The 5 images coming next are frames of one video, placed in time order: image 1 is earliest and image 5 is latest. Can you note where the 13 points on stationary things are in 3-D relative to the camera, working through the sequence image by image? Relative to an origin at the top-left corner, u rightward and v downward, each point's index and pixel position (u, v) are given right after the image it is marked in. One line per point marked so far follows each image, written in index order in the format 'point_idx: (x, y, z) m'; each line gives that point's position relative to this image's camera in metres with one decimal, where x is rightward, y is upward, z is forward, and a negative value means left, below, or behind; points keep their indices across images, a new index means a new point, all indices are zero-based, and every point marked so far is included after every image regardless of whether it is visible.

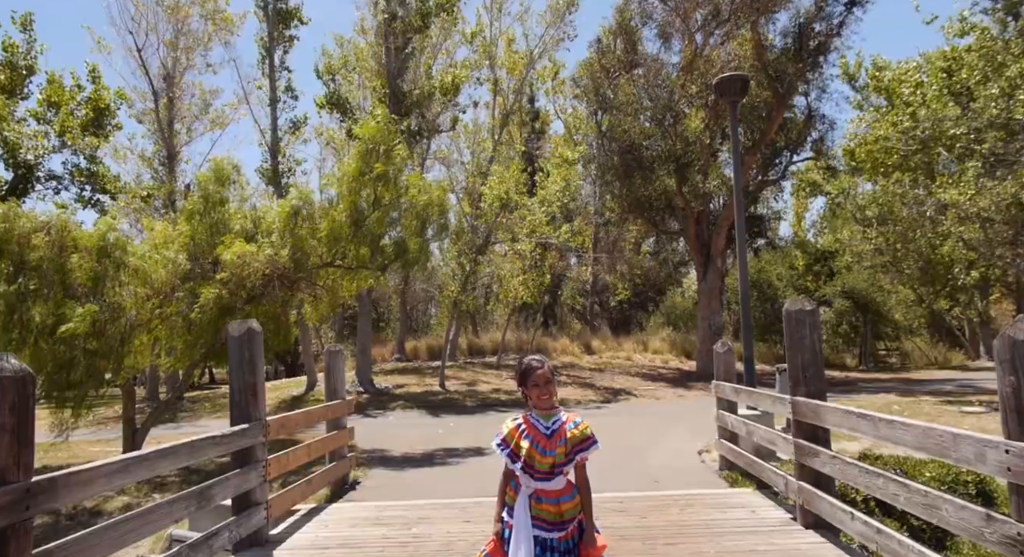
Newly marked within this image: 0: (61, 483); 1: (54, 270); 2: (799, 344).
0: (-2.0, -0.9, +3.2) m
1: (-6.2, +0.1, +10.3) m
2: (+2.1, -0.5, +5.4) m
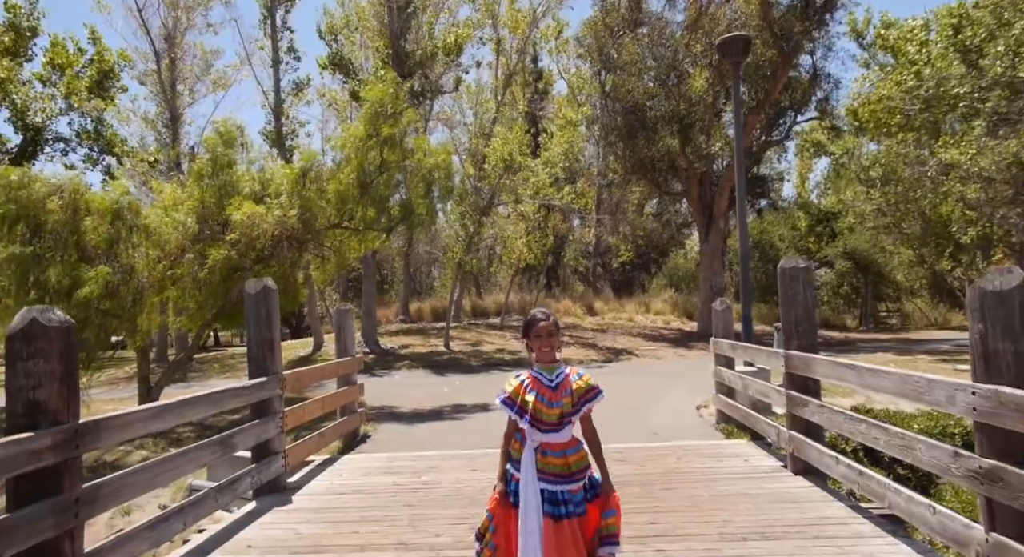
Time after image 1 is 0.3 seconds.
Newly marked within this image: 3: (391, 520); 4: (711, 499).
0: (-1.9, -0.7, +3.5) m
1: (-6.2, +0.6, +10.5) m
2: (+2.1, -0.2, +5.6) m
3: (-0.8, -1.6, +4.8) m
4: (+1.4, -1.5, +5.1) m
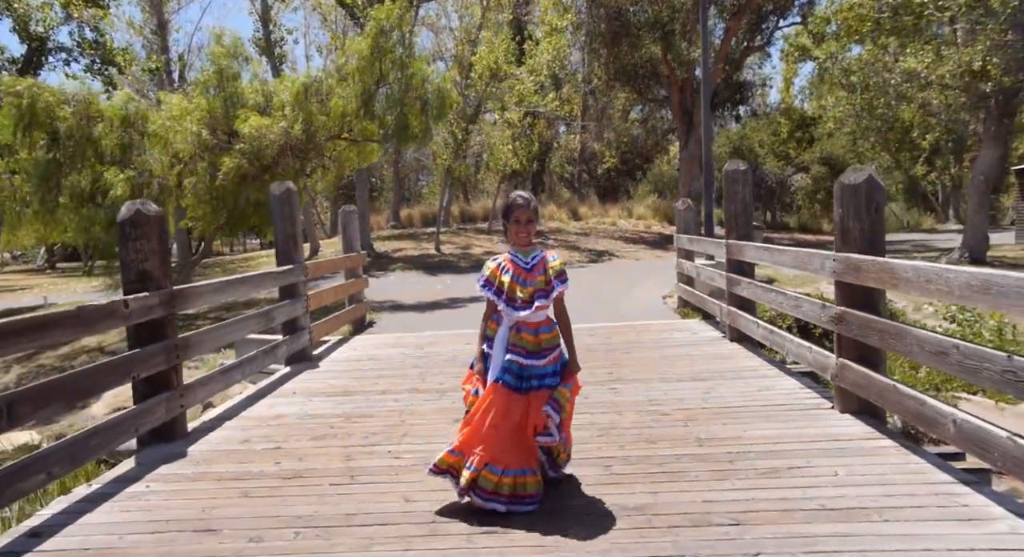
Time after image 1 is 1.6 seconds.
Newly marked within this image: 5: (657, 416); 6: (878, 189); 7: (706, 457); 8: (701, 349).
0: (-2.0, -0.1, +4.6) m
1: (-6.4, +2.1, +11.3) m
2: (+2.0, +0.7, +6.7) m
3: (-0.9, -0.8, +6.0) m
4: (+1.2, -0.7, +6.3) m
5: (+0.9, -0.8, +4.4) m
6: (+2.0, +0.5, +4.0) m
7: (+0.9, -0.9, +3.6) m
8: (+1.7, -0.6, +6.6) m
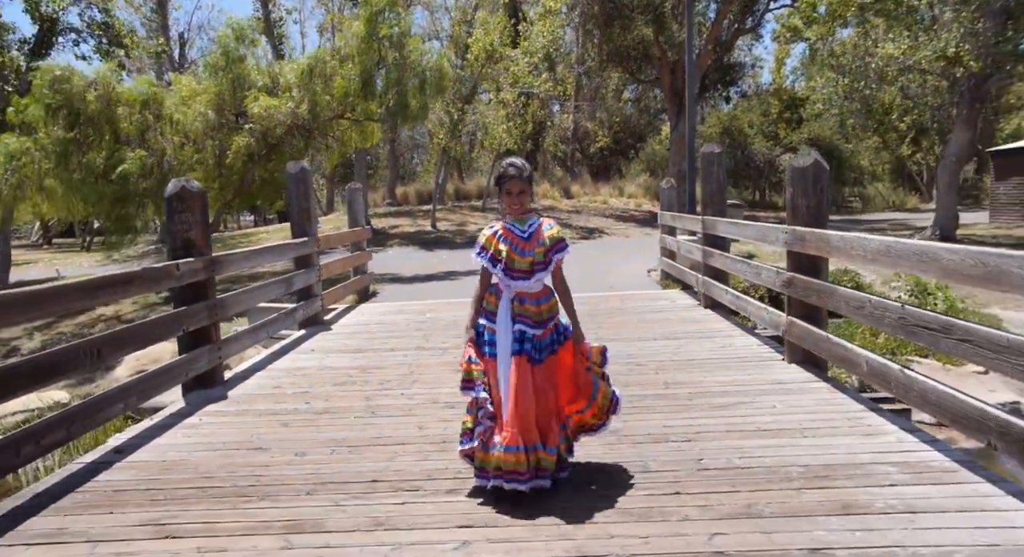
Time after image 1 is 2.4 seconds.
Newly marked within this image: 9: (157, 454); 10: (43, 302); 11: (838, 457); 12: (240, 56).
0: (-2.0, +0.1, +5.2) m
1: (-6.5, +2.5, +11.9) m
2: (+1.9, +1.0, +7.4) m
3: (-0.9, -0.5, +6.7) m
4: (+1.2, -0.4, +7.0) m
5: (+0.8, -0.6, +5.1) m
6: (+2.0, +0.7, +4.7) m
7: (+0.9, -0.7, +4.3) m
8: (+1.6, -0.3, +7.3) m
9: (-1.8, -0.9, +3.7) m
10: (-2.1, -0.1, +3.2) m
11: (+1.4, -0.8, +3.2) m
12: (-4.7, +3.9, +13.0) m
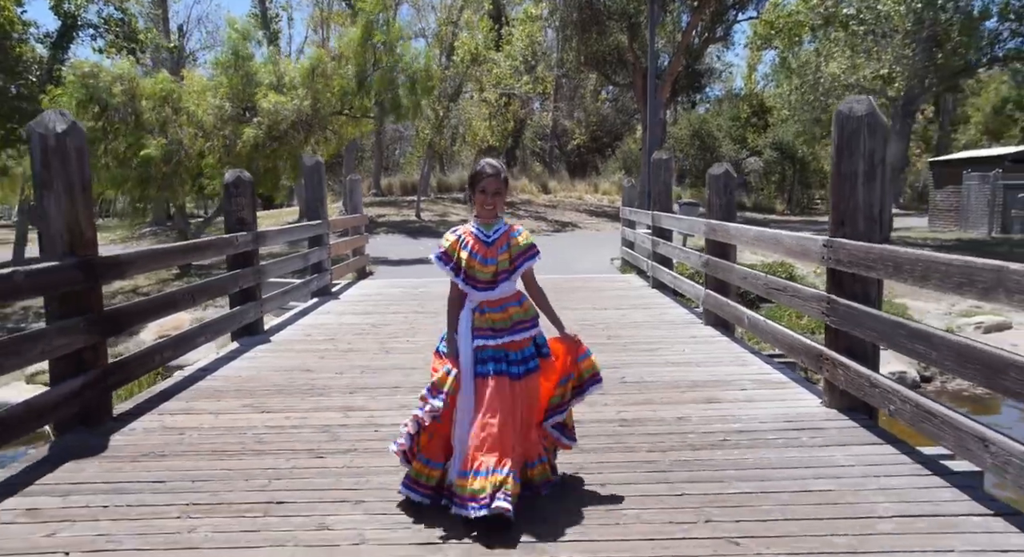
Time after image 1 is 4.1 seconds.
0: (-2.2, +0.4, +6.6) m
1: (-6.8, +2.9, +13.1) m
2: (+1.7, +1.2, +8.9) m
3: (-1.2, -0.3, +8.1) m
4: (+1.0, -0.2, +8.5) m
5: (+0.6, -0.4, +6.6) m
6: (+1.8, +0.8, +6.2) m
7: (+0.8, -0.5, +5.8) m
8: (+1.4, -0.2, +8.7) m
9: (-1.9, -0.6, +5.1) m
10: (-2.2, +0.1, +4.6) m
11: (+1.3, -0.6, +4.7) m
12: (-5.0, +4.3, +14.2) m
